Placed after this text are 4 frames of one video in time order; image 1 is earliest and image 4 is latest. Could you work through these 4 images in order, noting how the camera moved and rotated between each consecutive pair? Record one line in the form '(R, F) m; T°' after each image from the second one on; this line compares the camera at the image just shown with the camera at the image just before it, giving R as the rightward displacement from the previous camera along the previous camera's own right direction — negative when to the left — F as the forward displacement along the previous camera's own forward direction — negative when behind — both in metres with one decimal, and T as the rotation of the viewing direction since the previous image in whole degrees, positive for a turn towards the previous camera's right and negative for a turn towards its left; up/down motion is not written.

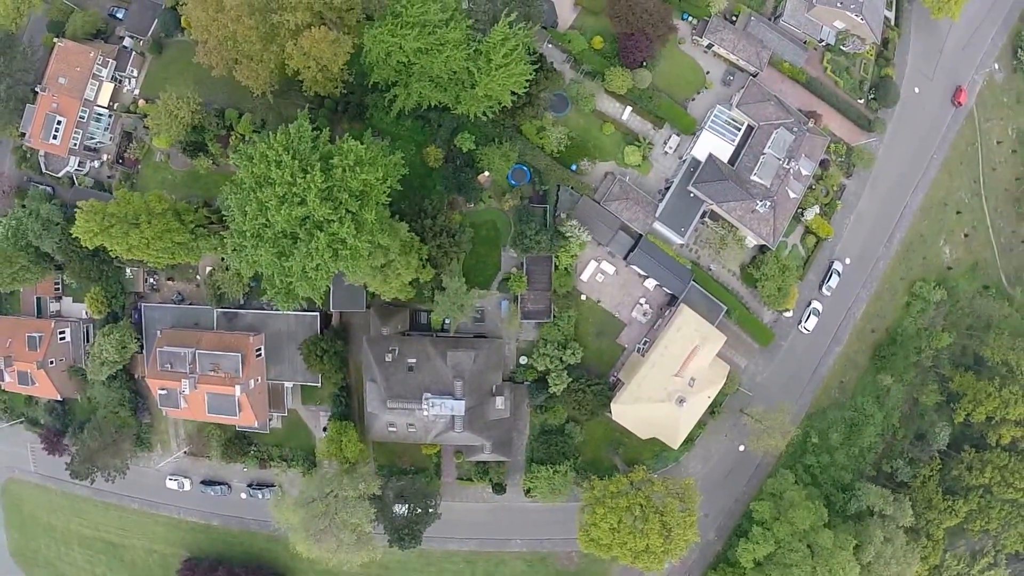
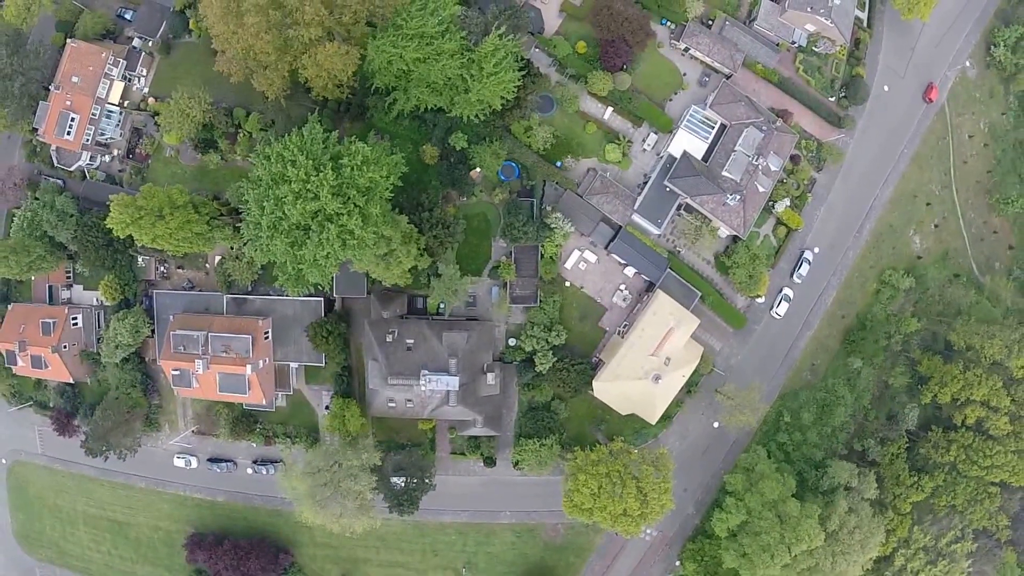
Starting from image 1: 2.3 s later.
(+0.5, -3.0) m; 0°
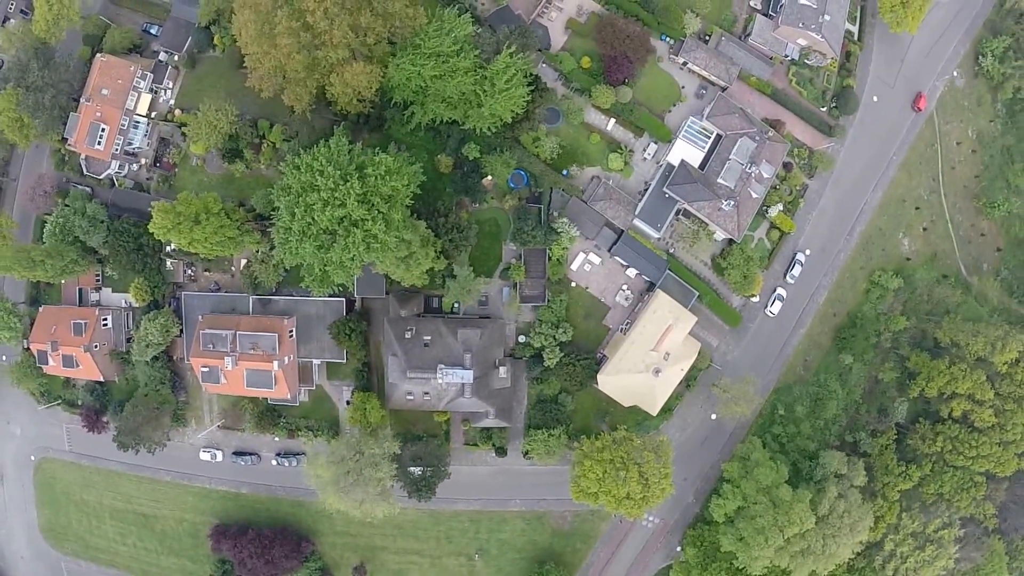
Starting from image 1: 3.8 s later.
(-0.5, -2.8) m; 0°
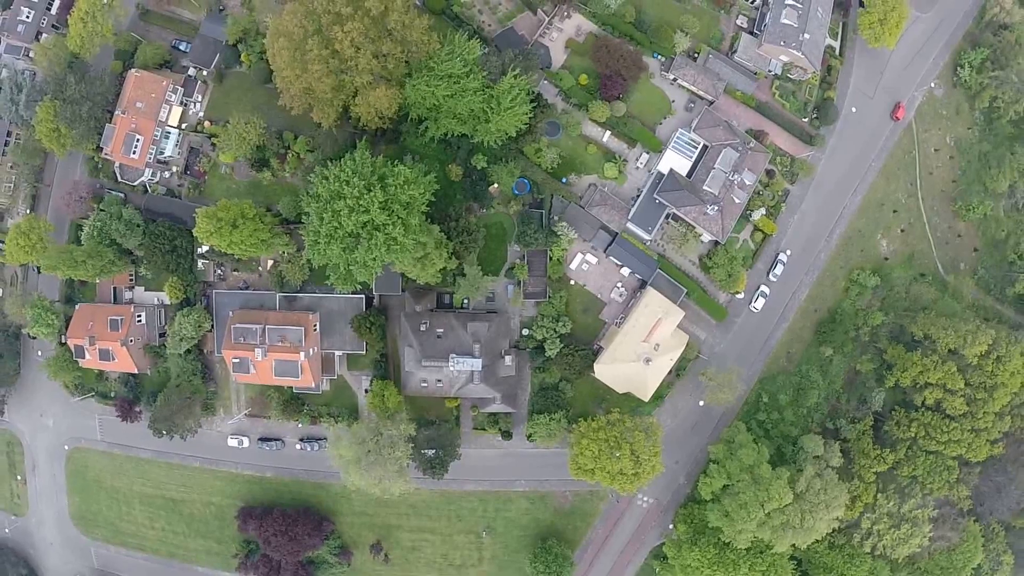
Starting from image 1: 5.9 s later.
(+0.1, -4.4) m; -1°
